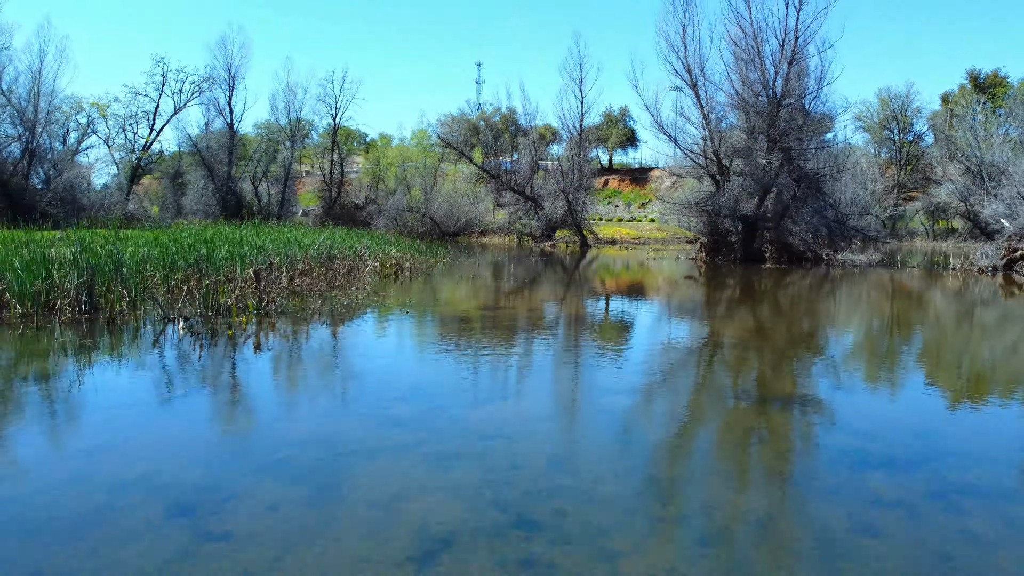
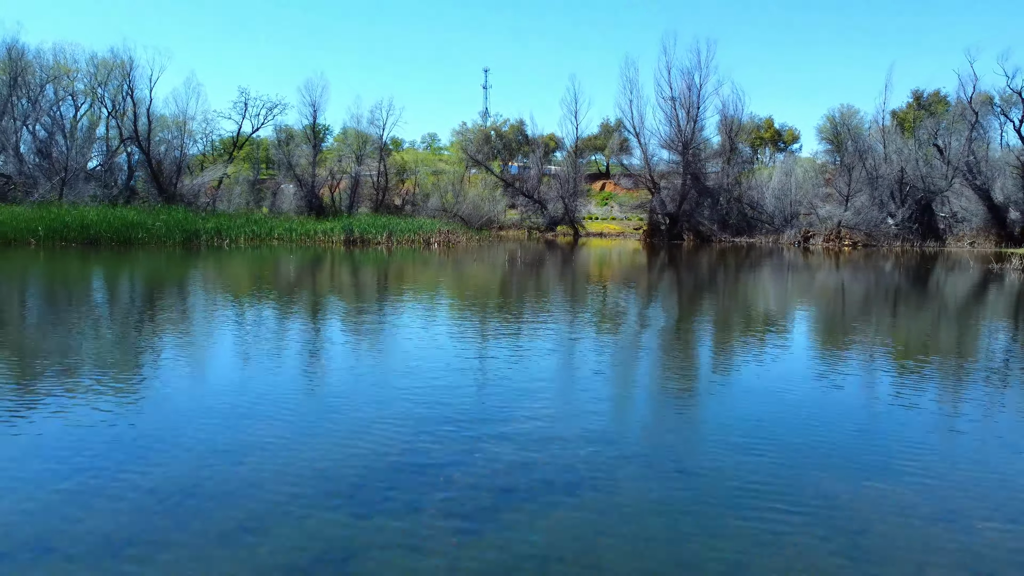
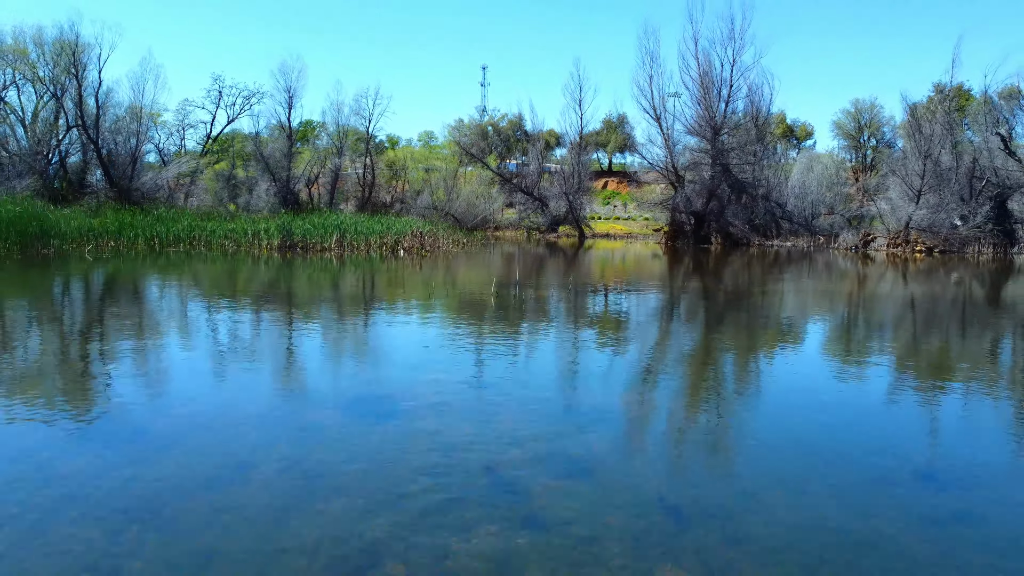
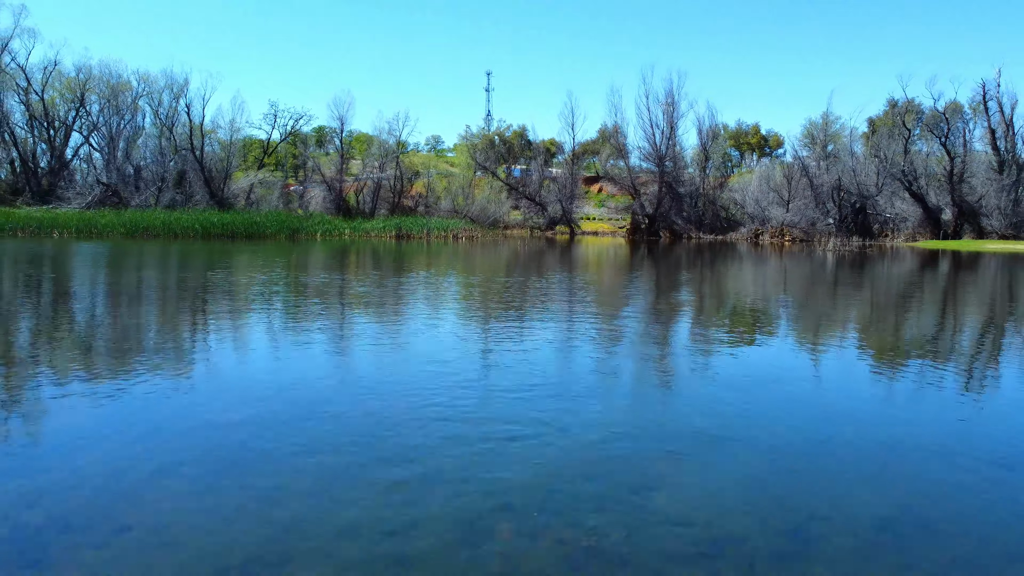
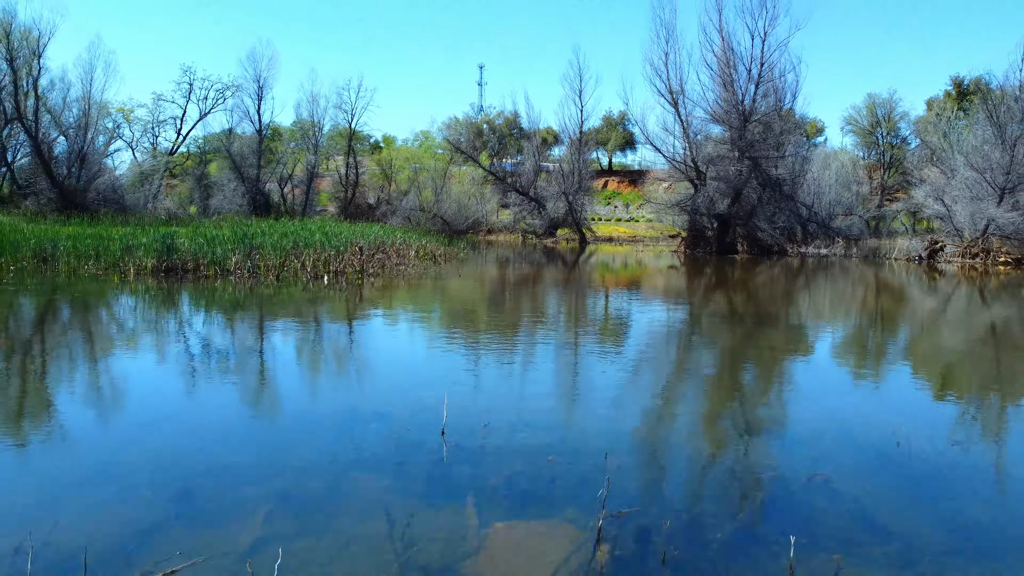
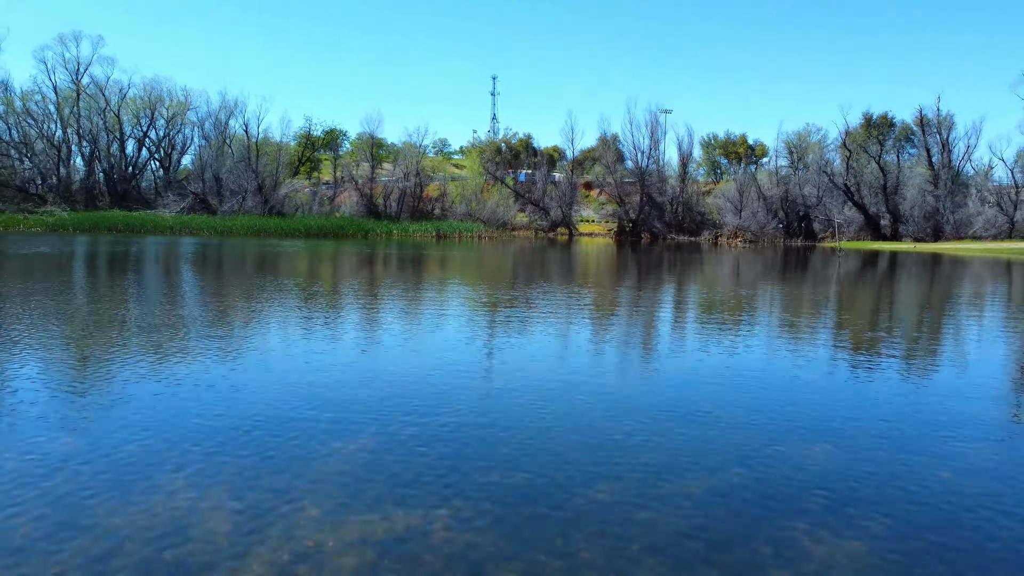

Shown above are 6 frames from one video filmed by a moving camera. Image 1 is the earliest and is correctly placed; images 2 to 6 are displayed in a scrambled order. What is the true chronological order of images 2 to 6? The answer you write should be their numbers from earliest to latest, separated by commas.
5, 3, 2, 4, 6
